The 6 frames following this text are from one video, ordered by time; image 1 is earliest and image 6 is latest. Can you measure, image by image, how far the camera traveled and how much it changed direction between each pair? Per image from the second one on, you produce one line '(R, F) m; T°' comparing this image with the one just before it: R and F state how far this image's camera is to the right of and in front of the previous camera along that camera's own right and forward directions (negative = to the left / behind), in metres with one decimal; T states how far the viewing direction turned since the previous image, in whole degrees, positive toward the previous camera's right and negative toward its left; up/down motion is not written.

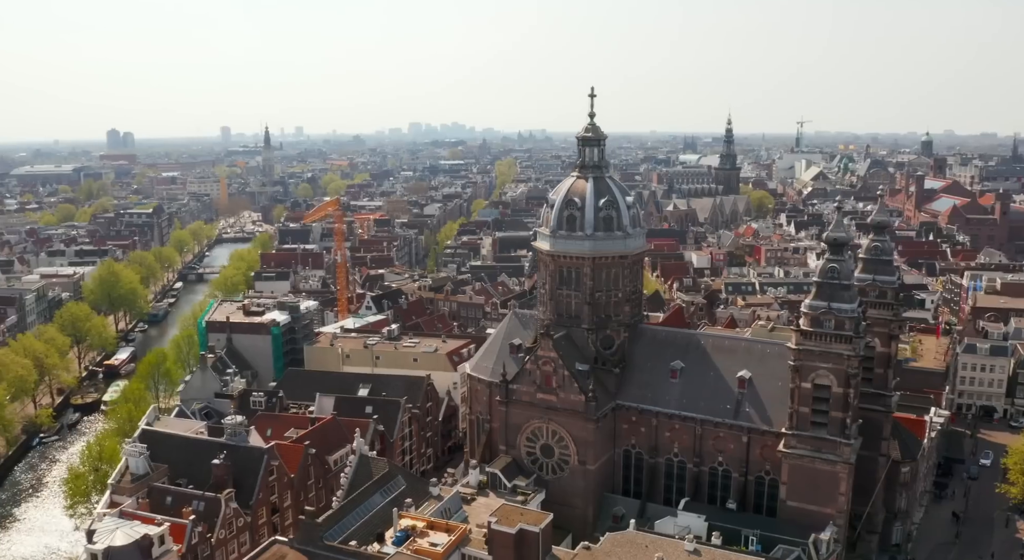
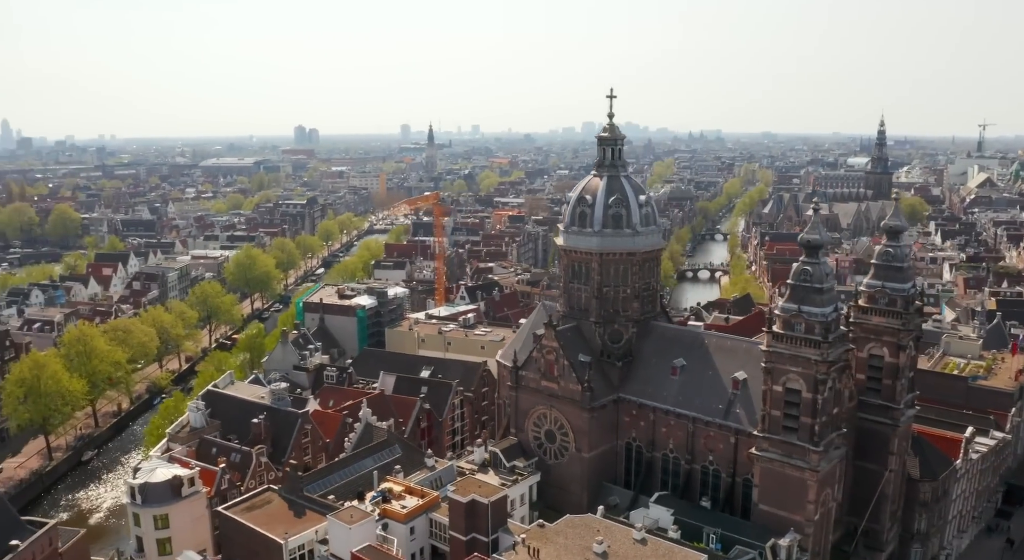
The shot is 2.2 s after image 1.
(+10.6, -1.5) m; -12°
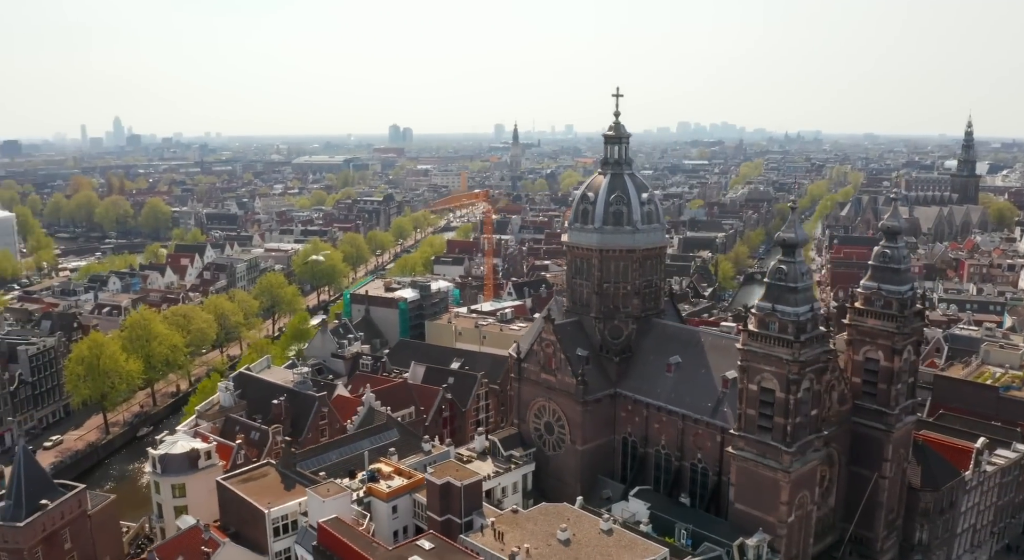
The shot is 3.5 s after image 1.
(+6.1, -1.0) m; -7°
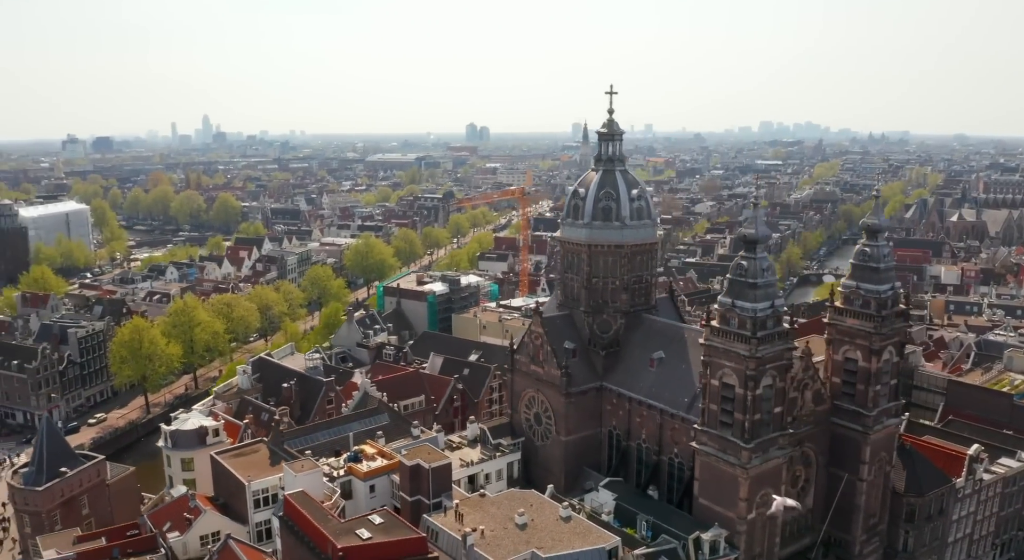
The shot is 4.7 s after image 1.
(+6.0, -1.0) m; -6°
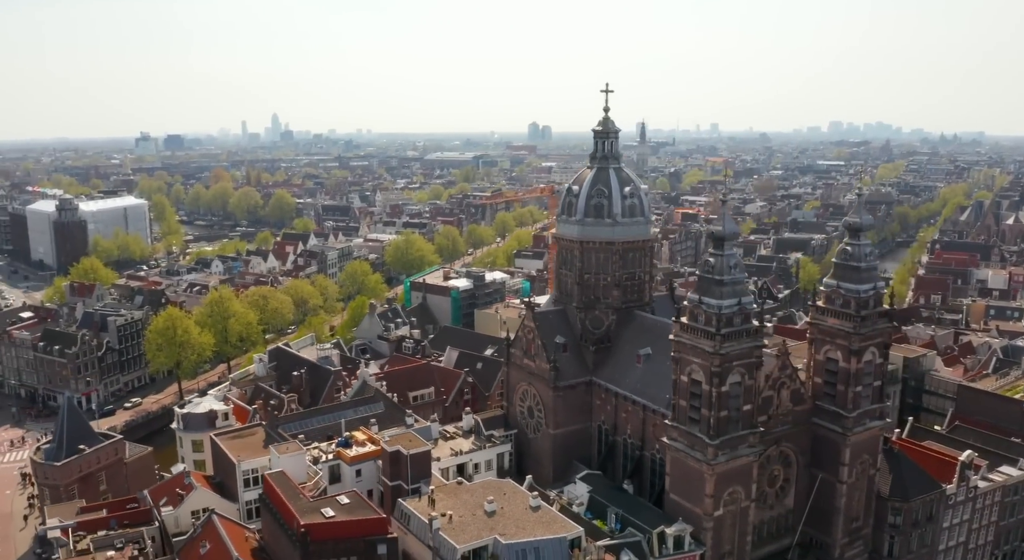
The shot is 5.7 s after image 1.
(+4.9, -0.9) m; -5°
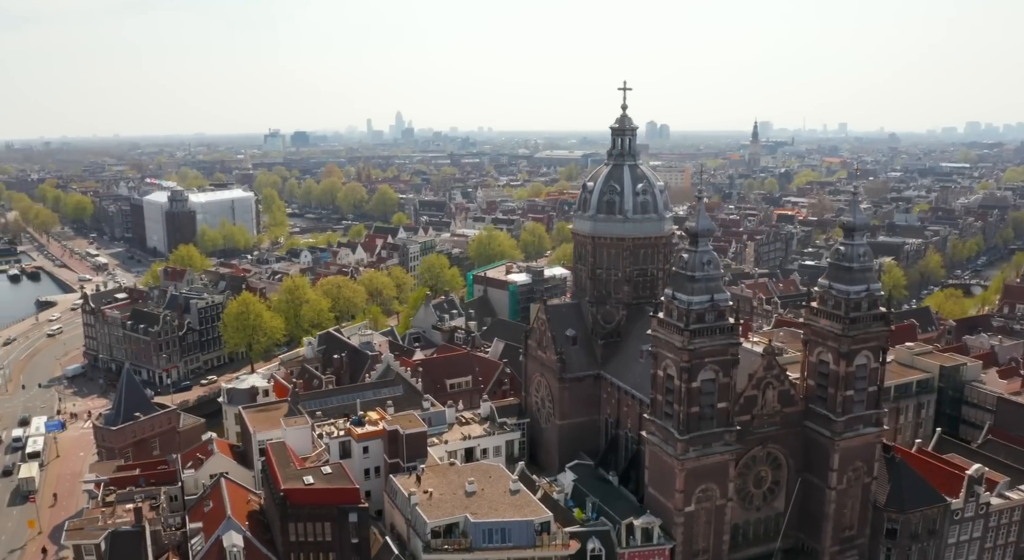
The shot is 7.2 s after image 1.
(+7.4, -1.1) m; -8°
